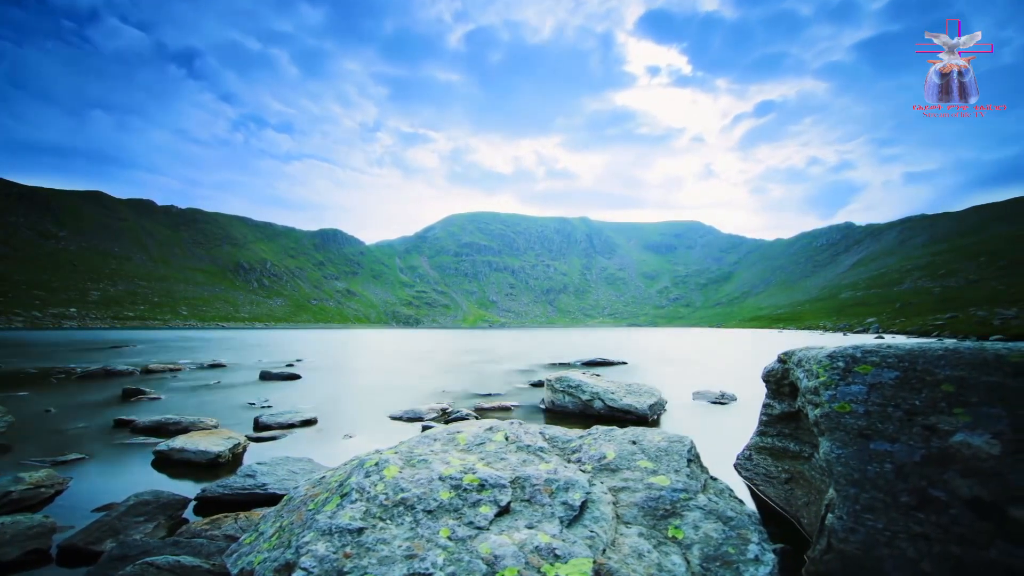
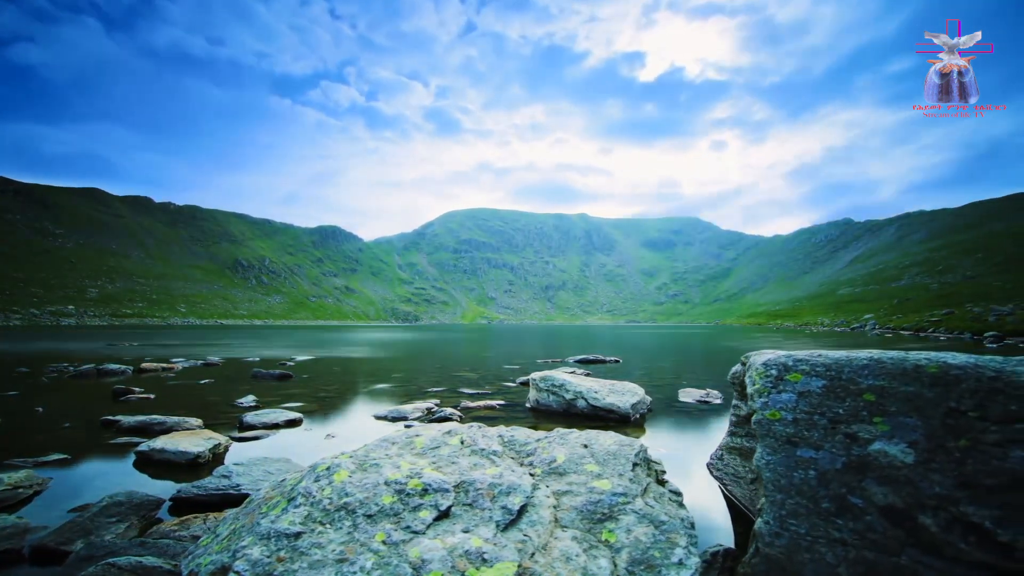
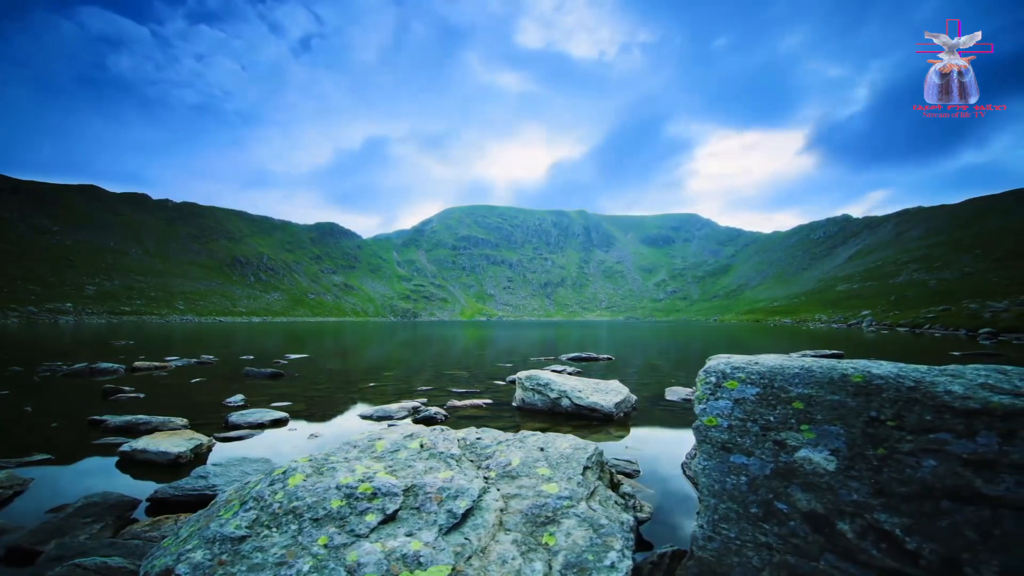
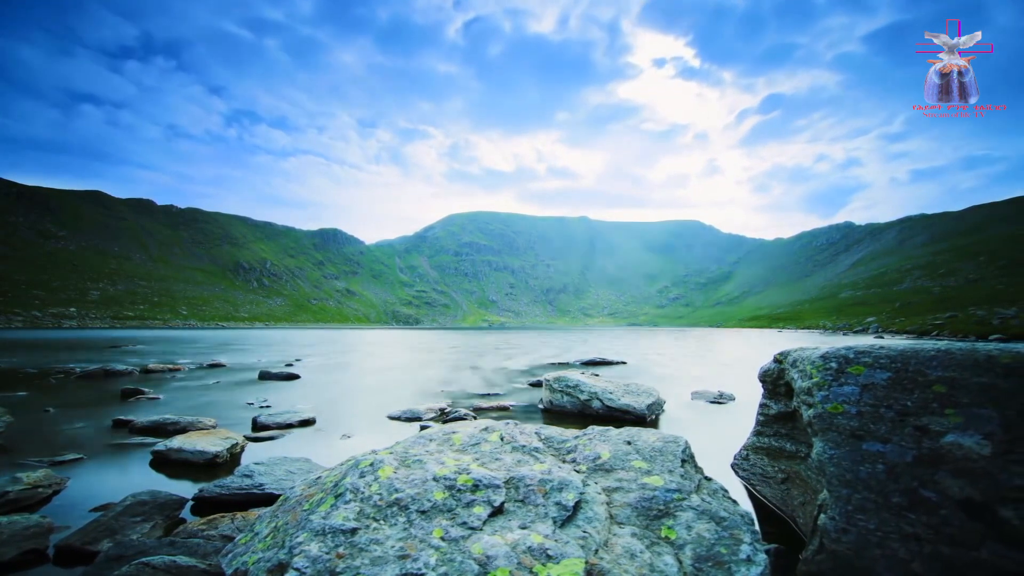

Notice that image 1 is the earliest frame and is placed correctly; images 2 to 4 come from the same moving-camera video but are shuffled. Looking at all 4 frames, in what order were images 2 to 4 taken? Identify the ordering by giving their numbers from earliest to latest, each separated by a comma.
4, 2, 3
